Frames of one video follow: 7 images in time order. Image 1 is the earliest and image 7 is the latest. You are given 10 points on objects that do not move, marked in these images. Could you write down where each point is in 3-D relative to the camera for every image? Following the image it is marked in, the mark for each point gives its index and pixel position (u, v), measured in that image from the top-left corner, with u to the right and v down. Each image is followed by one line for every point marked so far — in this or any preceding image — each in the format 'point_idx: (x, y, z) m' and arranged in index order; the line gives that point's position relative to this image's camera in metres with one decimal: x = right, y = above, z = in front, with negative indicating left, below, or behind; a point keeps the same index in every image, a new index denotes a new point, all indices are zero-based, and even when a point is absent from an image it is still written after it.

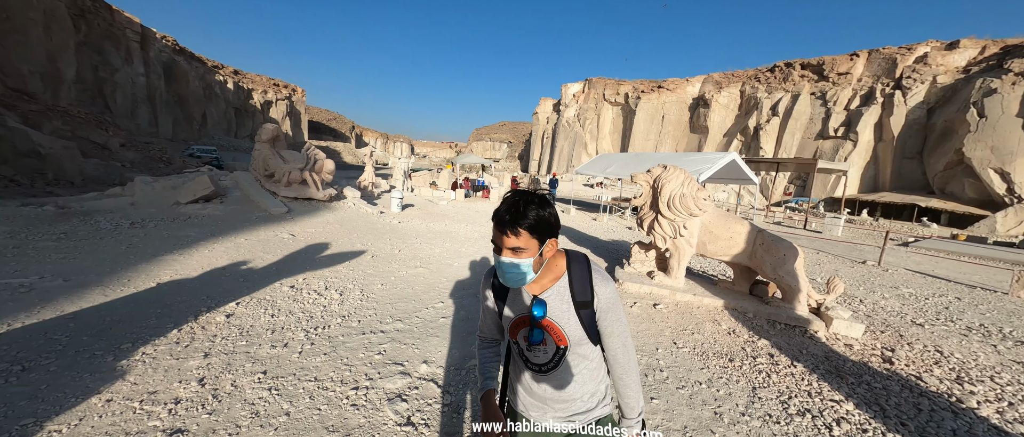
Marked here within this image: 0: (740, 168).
0: (+6.6, +1.4, +8.9) m
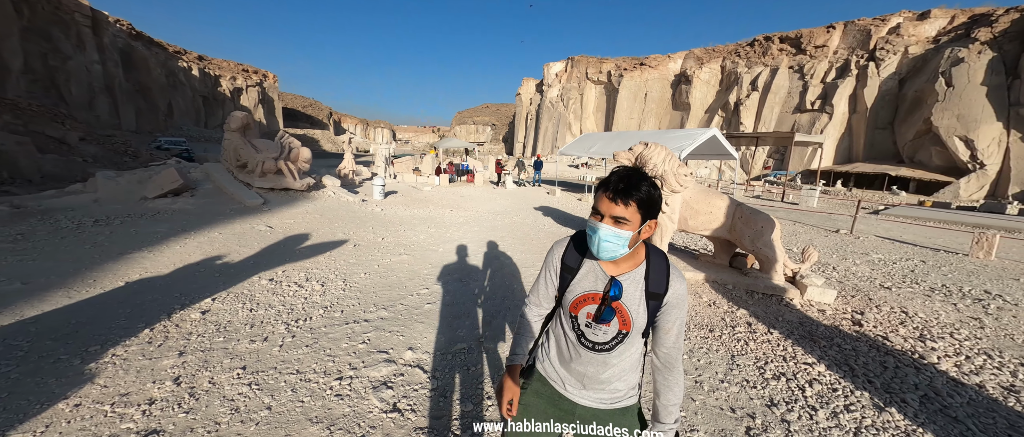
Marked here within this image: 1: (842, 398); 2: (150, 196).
0: (+6.1, +2.1, +9.0) m
1: (+2.2, -1.2, +2.1) m
2: (-5.8, +0.4, +5.0) m
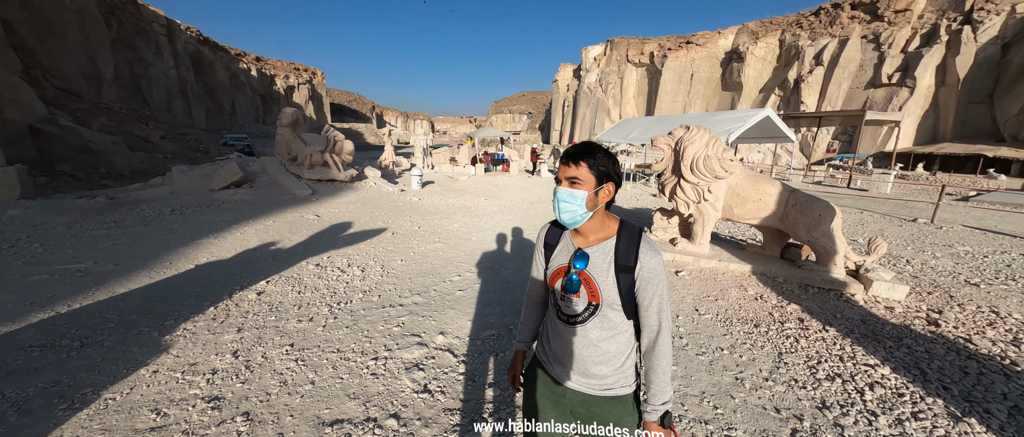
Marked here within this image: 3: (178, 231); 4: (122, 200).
0: (+7.0, +2.5, +8.2) m
1: (+2.4, -1.1, +1.8) m
2: (-5.2, +0.6, +5.6) m
3: (-4.1, -0.2, +3.8) m
4: (-6.3, +0.3, +5.0) m
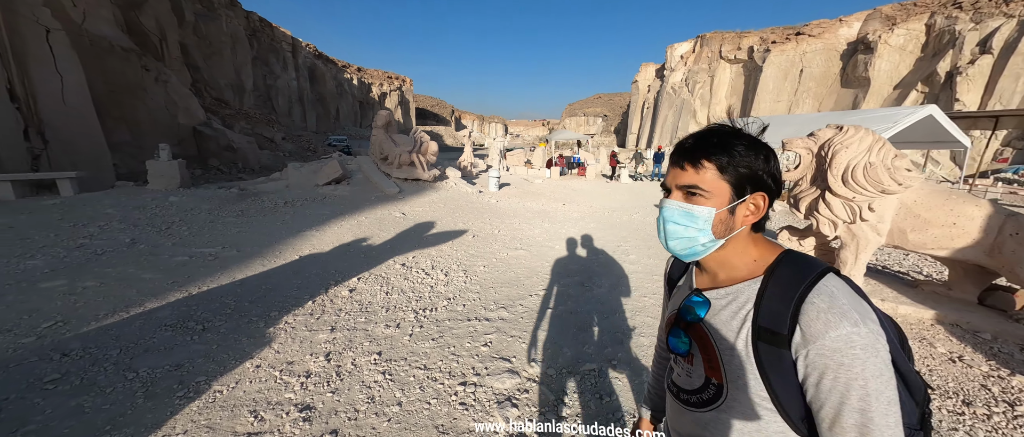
0: (+8.8, +1.9, +6.3) m
1: (+2.8, -1.3, +1.0) m
2: (-3.8, +0.7, +6.1) m
3: (-3.0, 0.0, +4.2) m
4: (-4.9, +0.5, +5.8) m
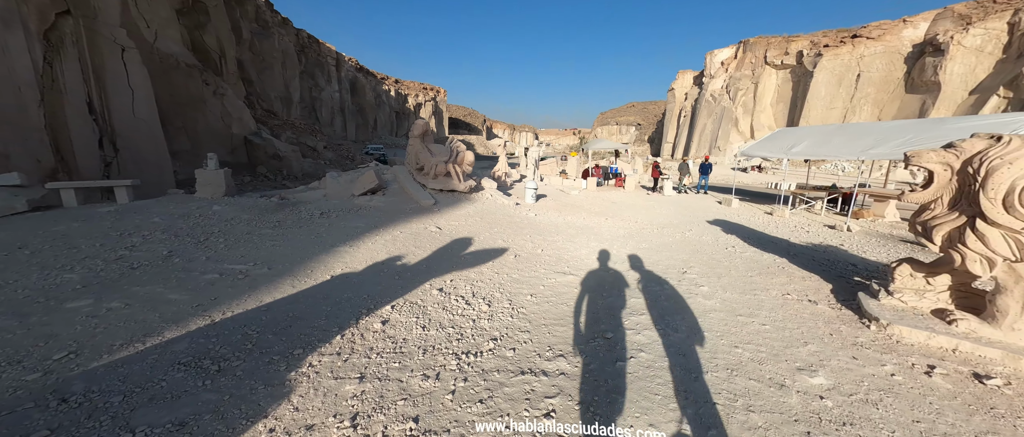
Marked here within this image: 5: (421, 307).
0: (+9.5, +1.4, +5.2) m
1: (+3.1, -1.5, +0.3) m
2: (-3.0, +0.5, +6.1) m
3: (-2.5, -0.2, +4.0) m
4: (-4.2, +0.3, +5.8) m
5: (-0.7, -0.7, +2.5) m
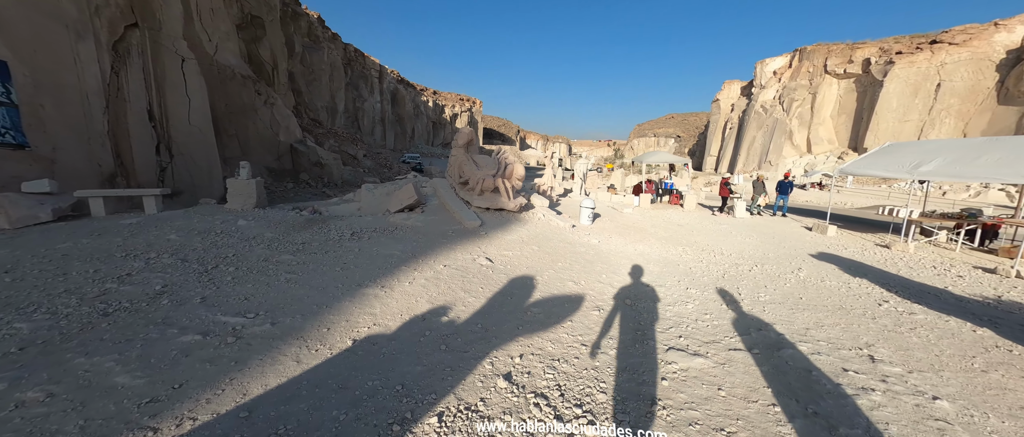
0: (+10.4, +0.7, +3.4) m
1: (+3.4, -1.8, -1.0) m
2: (-2.1, +0.2, +5.3) m
3: (-1.7, -0.5, +3.2) m
4: (-3.3, 0.0, +5.2) m
5: (-0.1, -1.0, +1.5) m
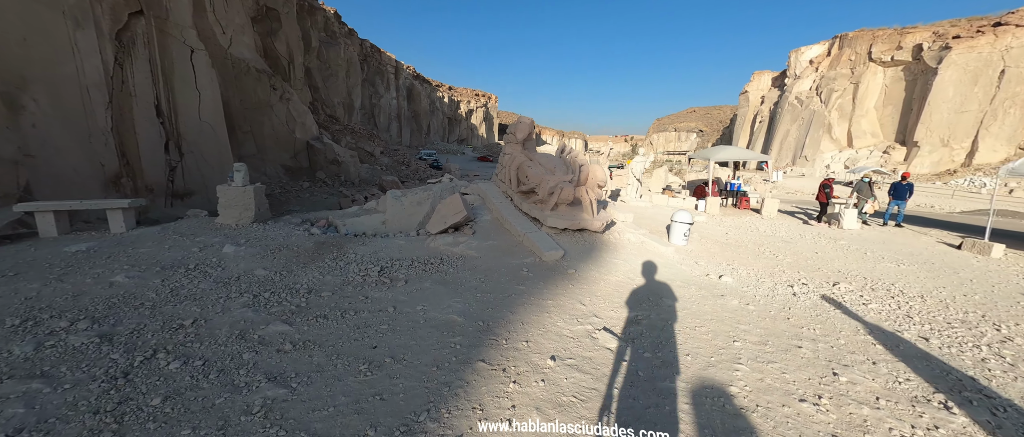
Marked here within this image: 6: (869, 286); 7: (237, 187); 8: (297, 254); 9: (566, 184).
0: (+11.4, +0.3, +1.4) m
1: (+4.2, -2.2, -2.7) m
2: (-1.0, -0.1, +3.9) m
3: (-0.8, -0.8, +1.8) m
4: (-2.2, -0.3, +3.8) m
5: (+0.7, -1.3, 0.0) m
6: (+4.5, -0.9, +3.7) m
7: (-3.8, +0.4, +4.3) m
8: (-2.4, -0.3, +3.4) m
9: (+0.6, +0.4, +4.0) m
